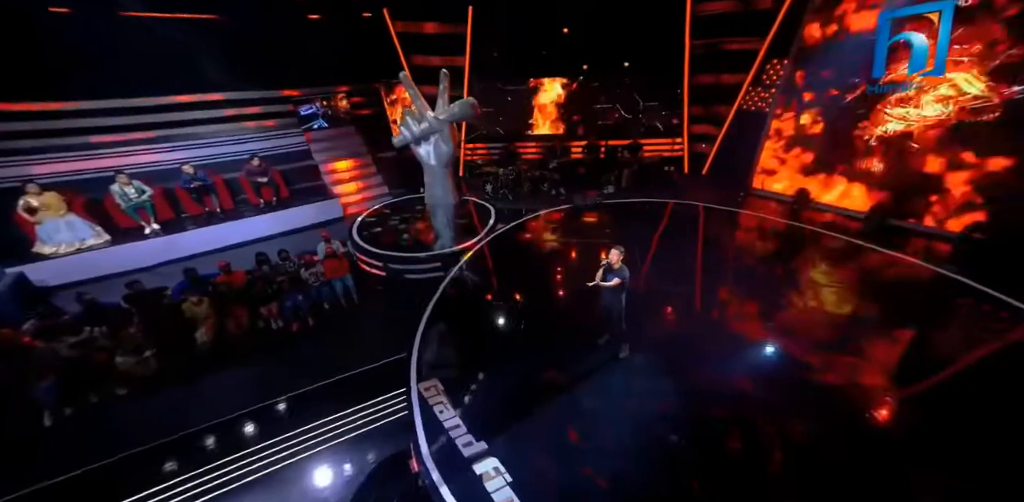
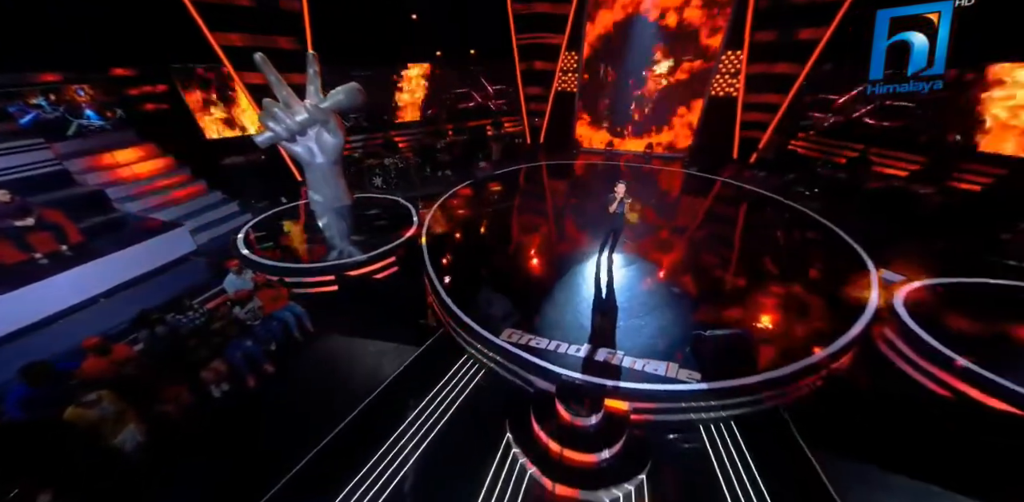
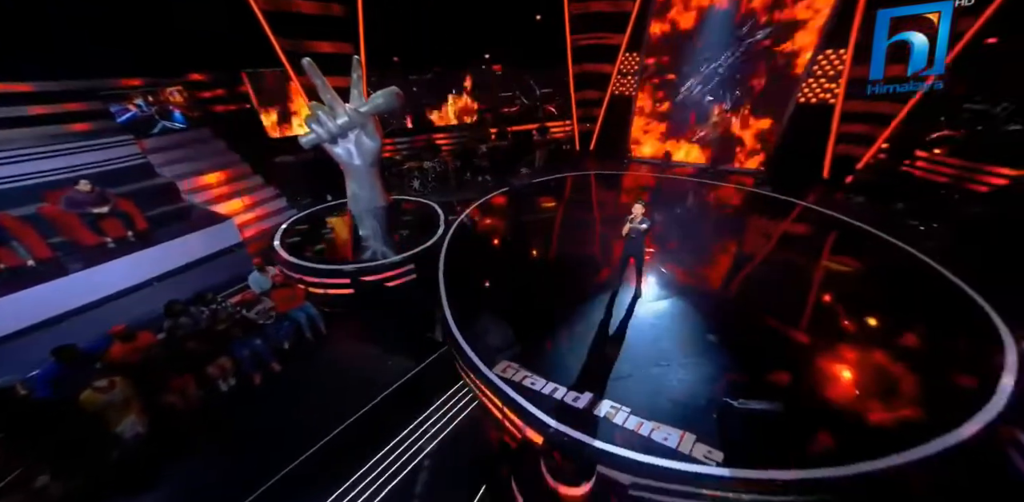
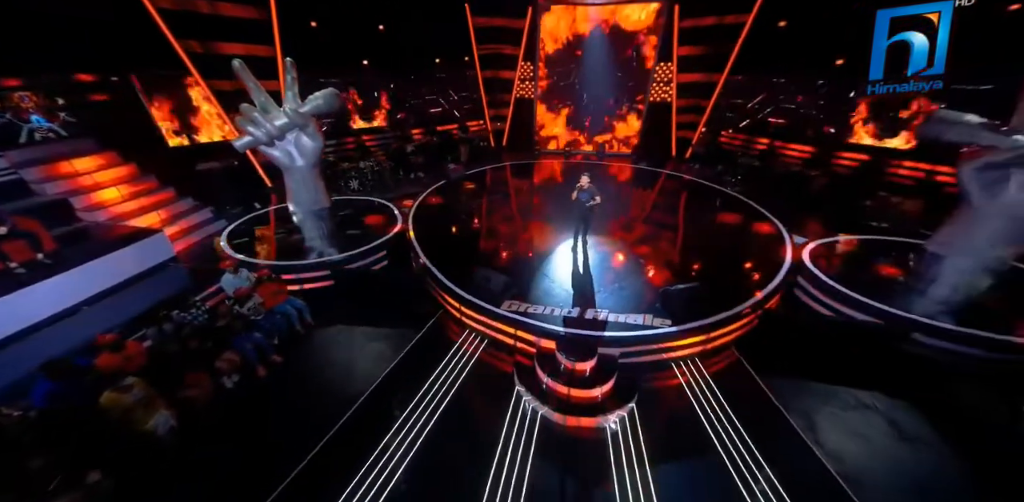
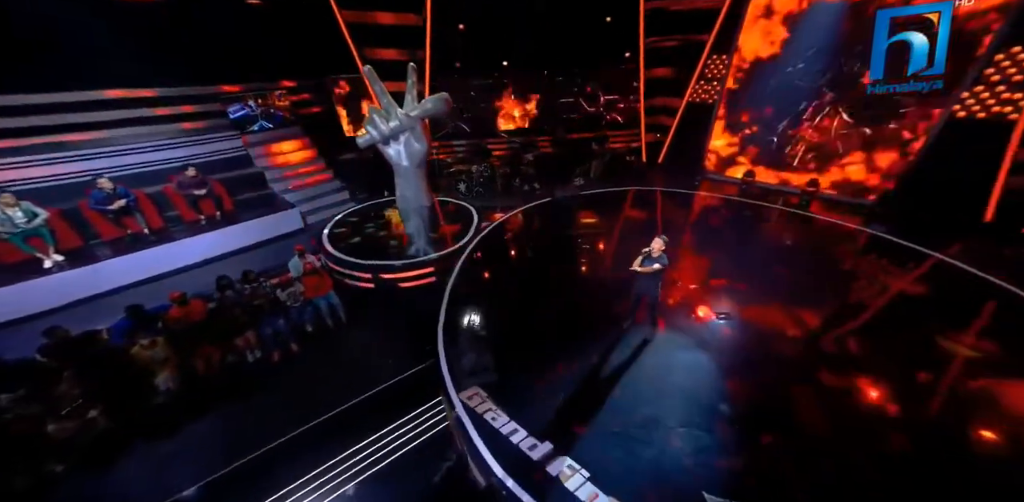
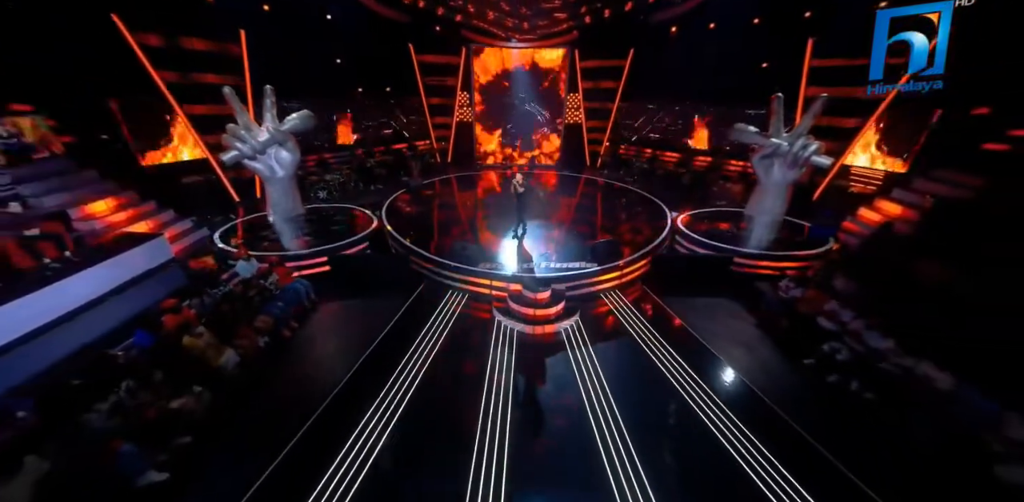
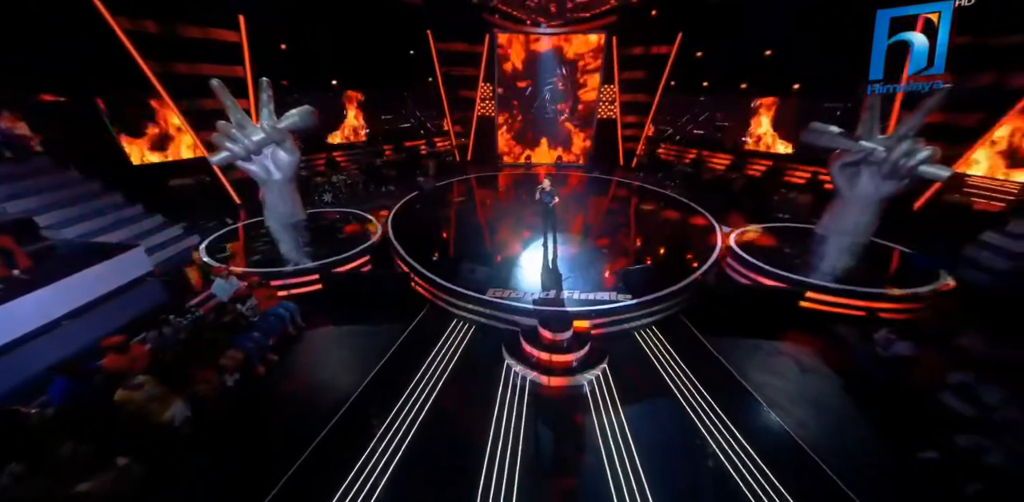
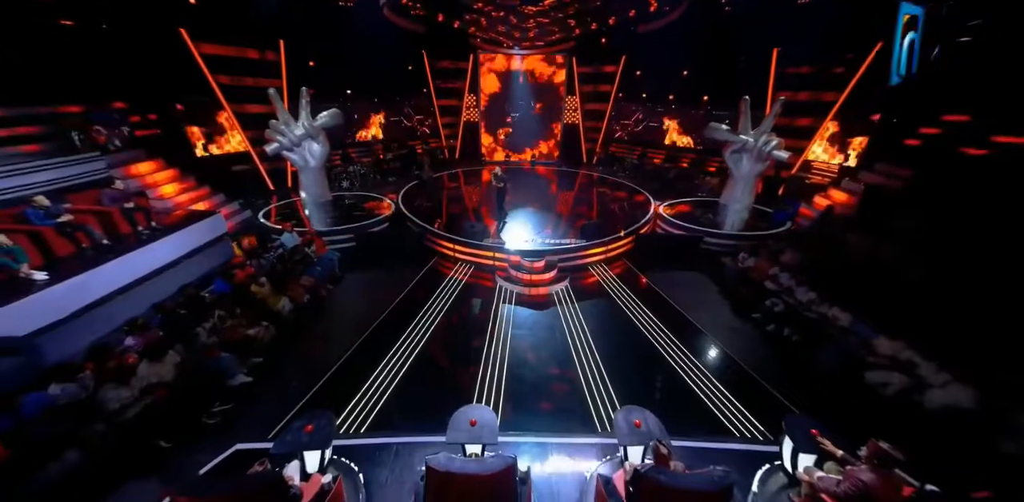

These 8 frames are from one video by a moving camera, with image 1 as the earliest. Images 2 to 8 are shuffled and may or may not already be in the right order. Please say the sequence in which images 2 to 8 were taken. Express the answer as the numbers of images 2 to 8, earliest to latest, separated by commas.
5, 3, 2, 4, 7, 6, 8
